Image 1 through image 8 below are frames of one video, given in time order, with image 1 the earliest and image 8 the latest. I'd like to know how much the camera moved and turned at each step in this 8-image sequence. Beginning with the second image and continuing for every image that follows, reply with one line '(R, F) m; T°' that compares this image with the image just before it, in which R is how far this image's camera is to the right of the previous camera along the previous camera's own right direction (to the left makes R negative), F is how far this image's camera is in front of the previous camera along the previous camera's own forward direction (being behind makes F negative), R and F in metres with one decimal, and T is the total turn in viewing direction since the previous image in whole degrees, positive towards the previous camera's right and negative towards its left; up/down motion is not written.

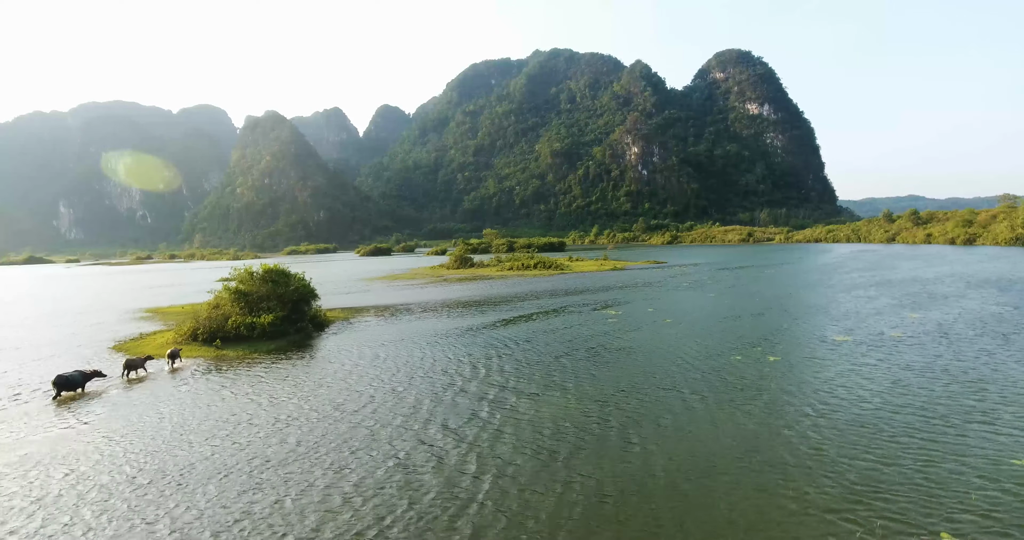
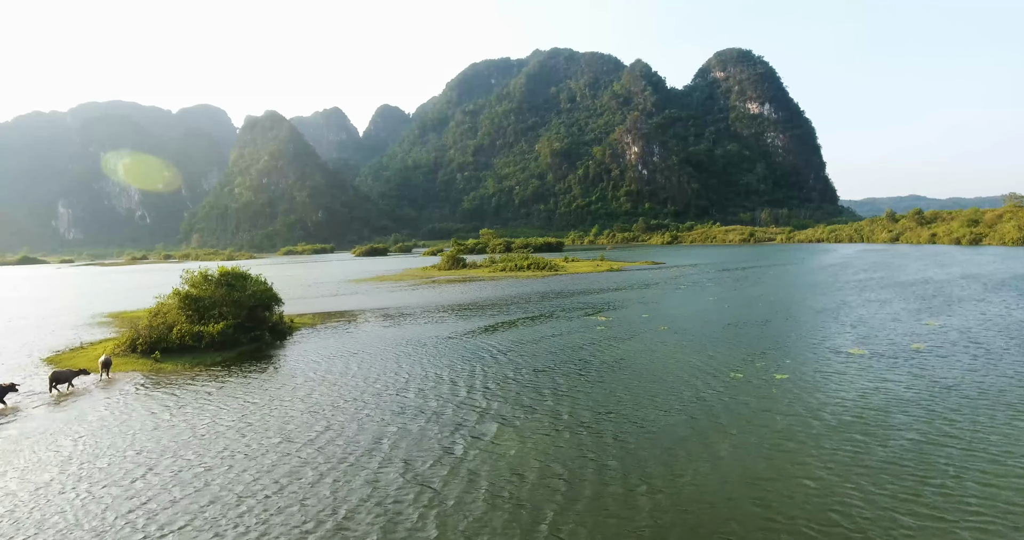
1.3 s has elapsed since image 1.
(+0.9, +2.3) m; 0°
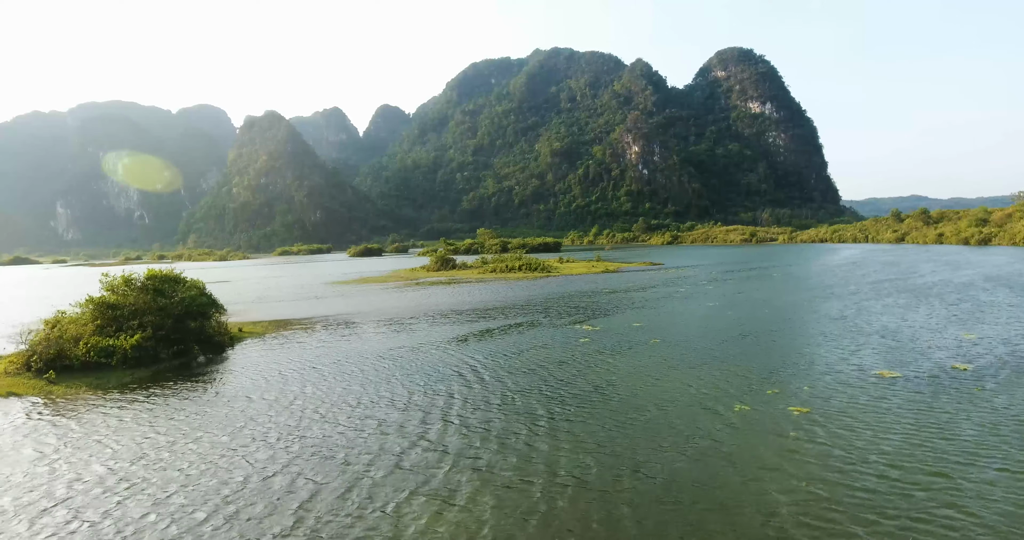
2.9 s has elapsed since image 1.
(+1.1, +3.1) m; 0°
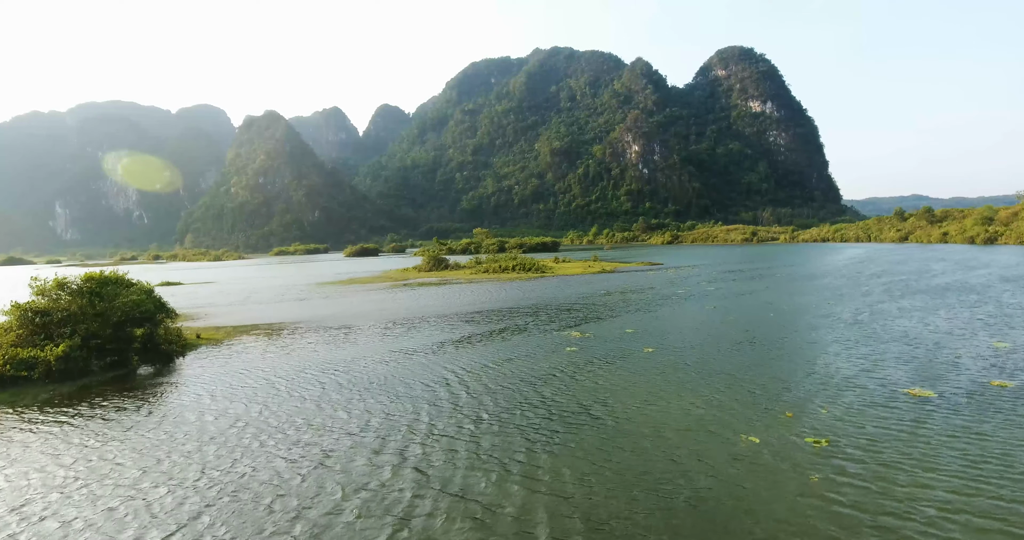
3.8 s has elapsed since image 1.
(+0.7, +2.1) m; 0°
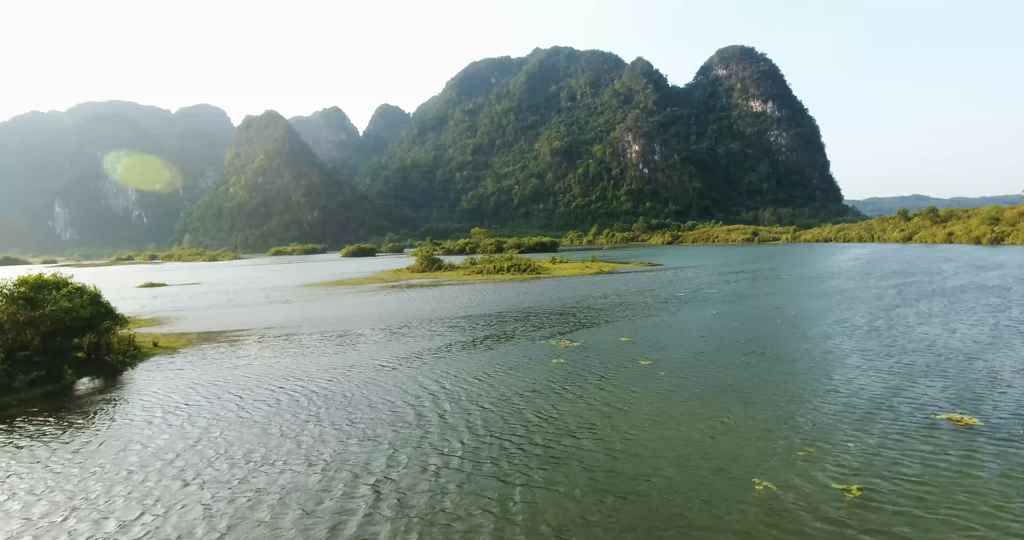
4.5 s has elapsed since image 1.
(+0.6, +1.9) m; 0°
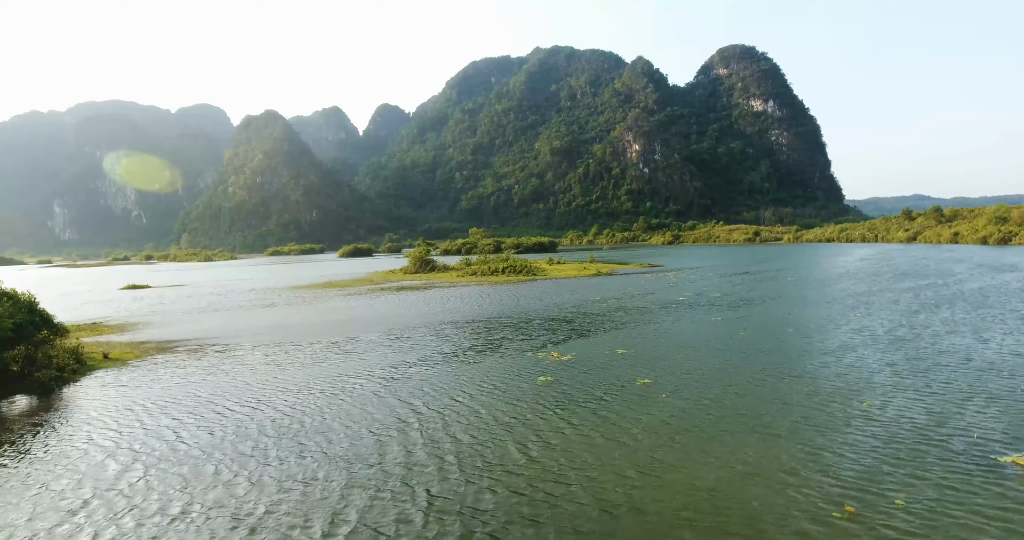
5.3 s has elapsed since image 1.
(+0.5, +1.9) m; 0°
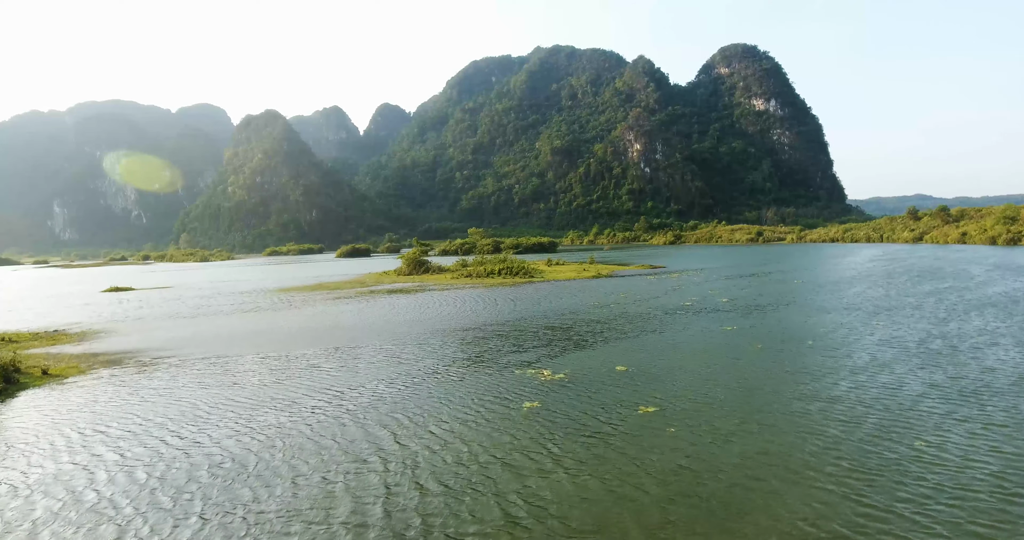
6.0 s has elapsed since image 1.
(+0.4, +2.0) m; 0°
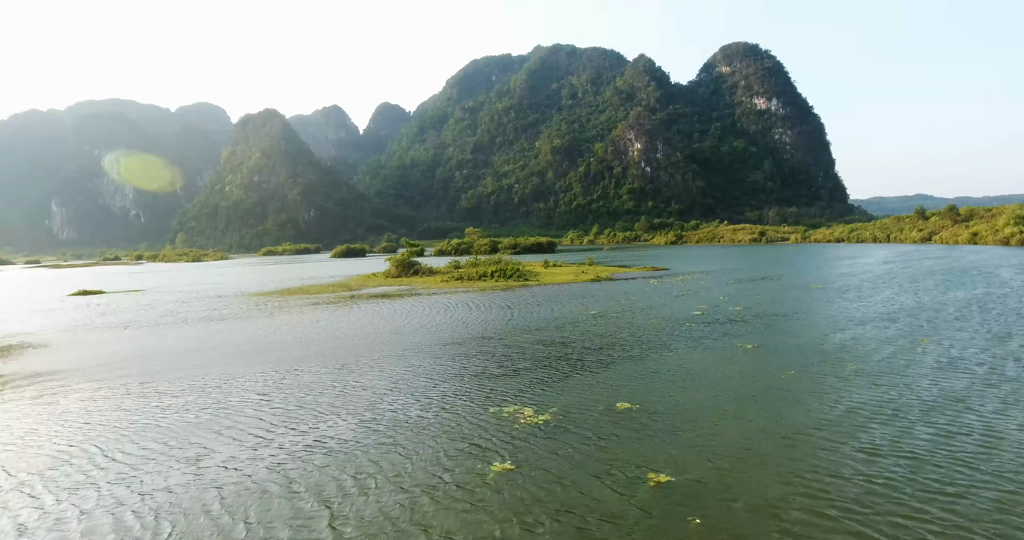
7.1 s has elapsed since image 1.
(+0.6, +3.2) m; 0°
